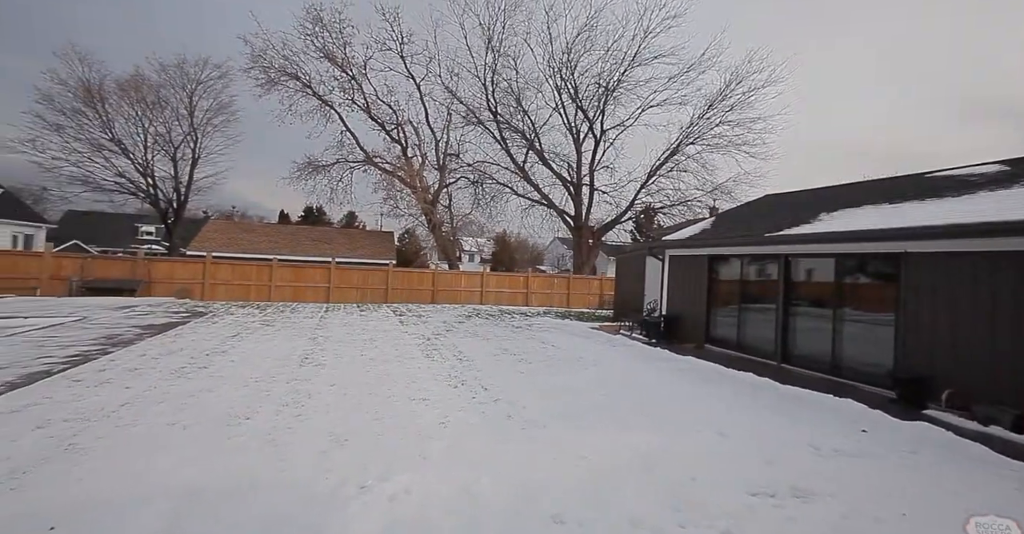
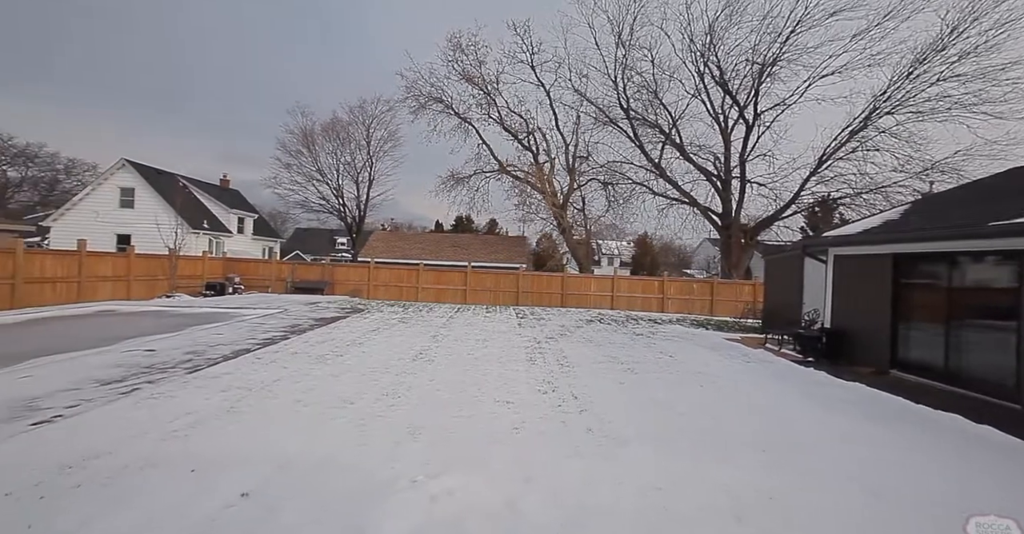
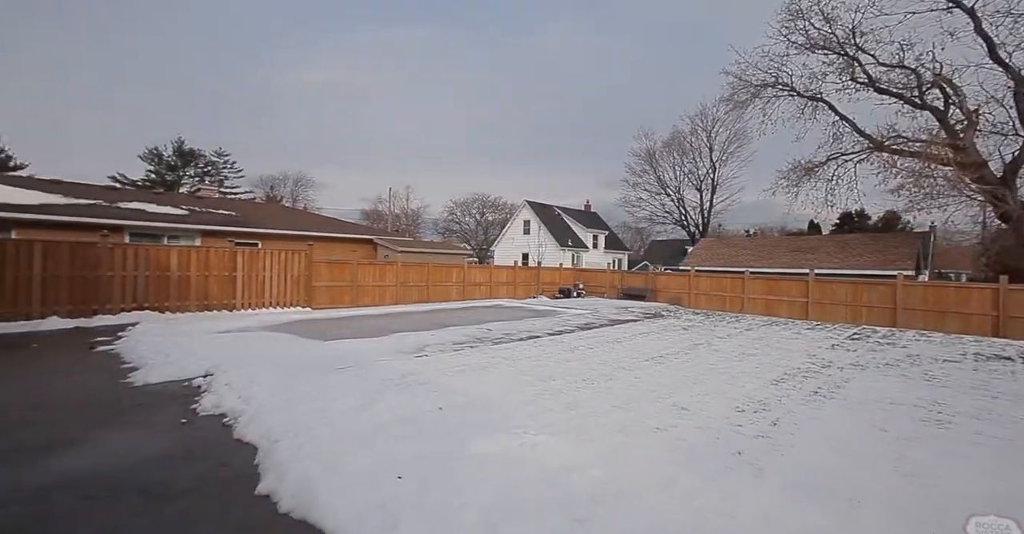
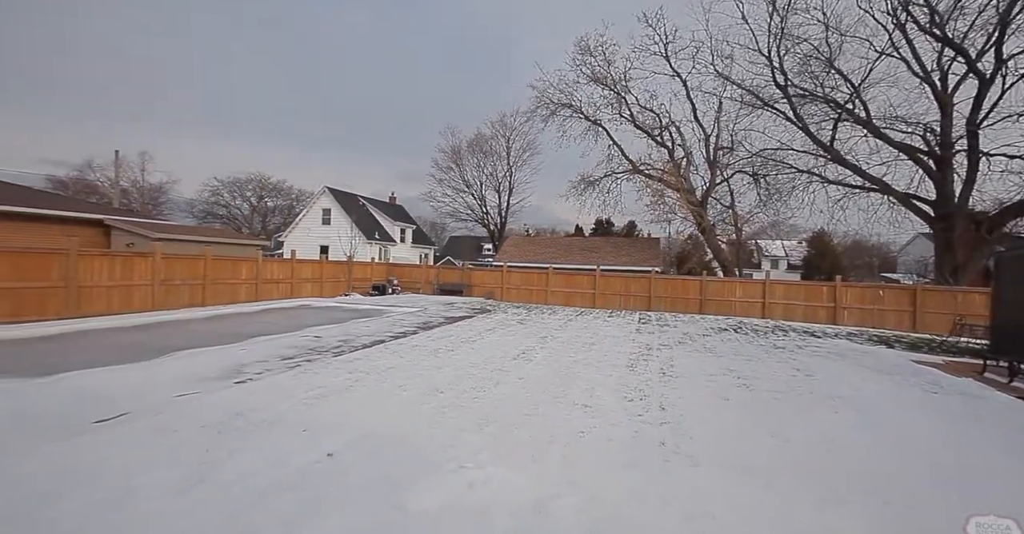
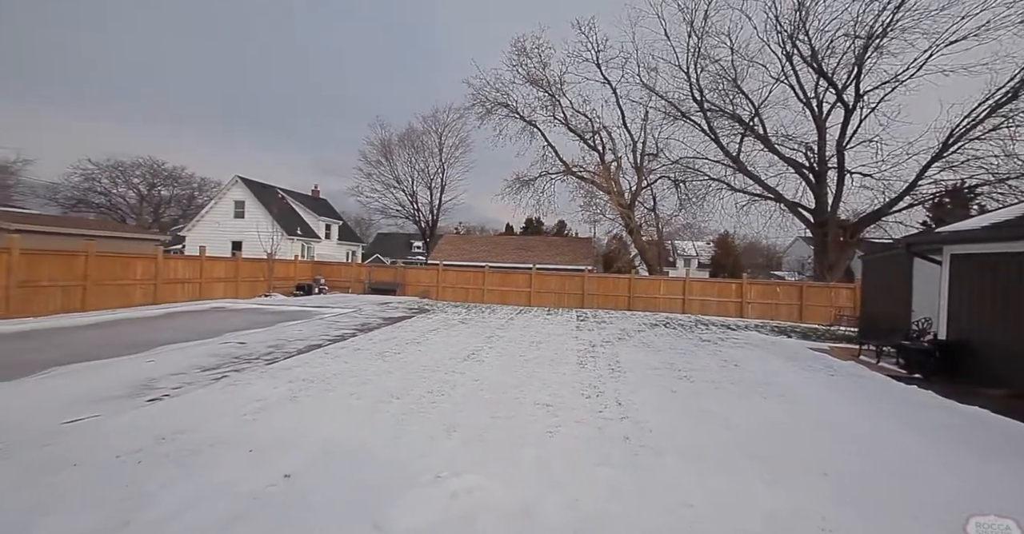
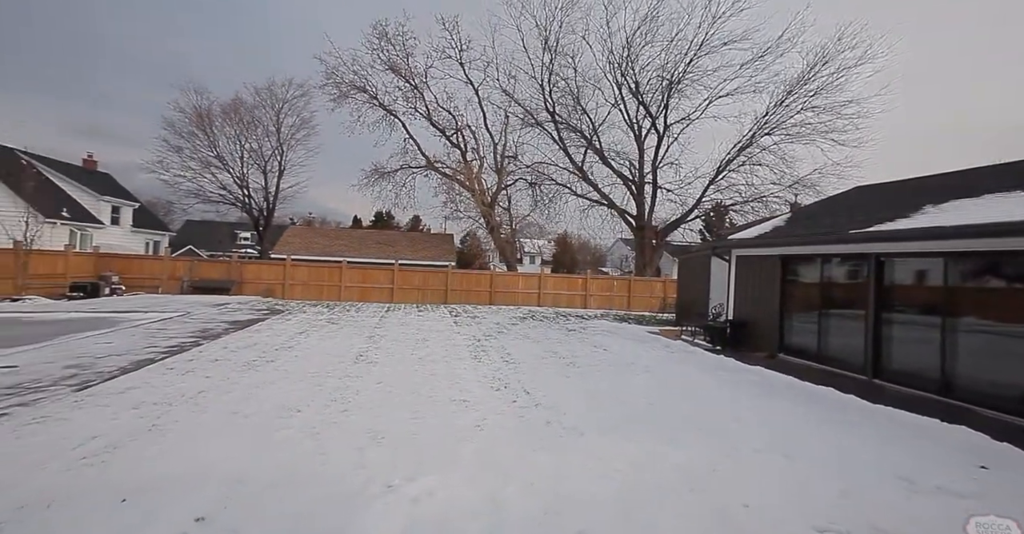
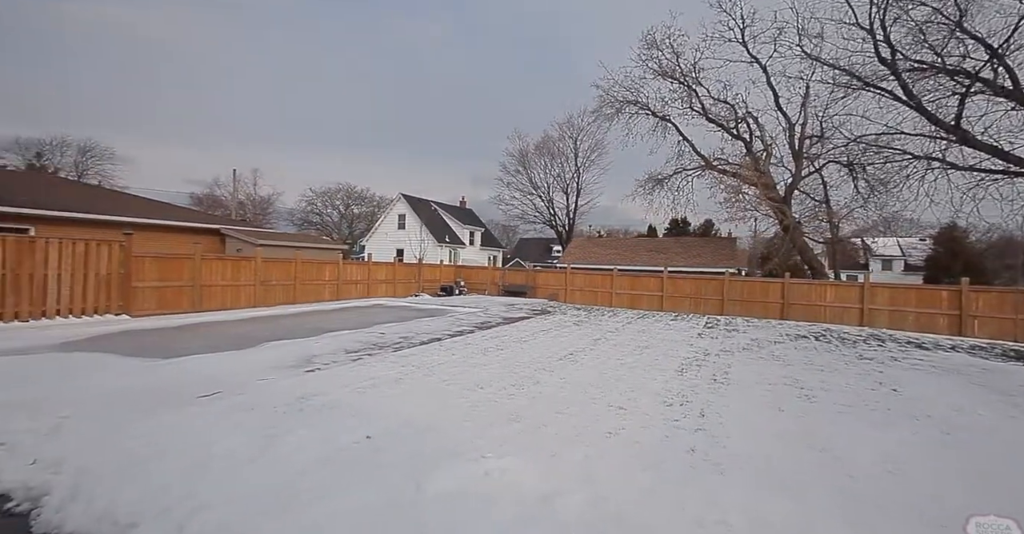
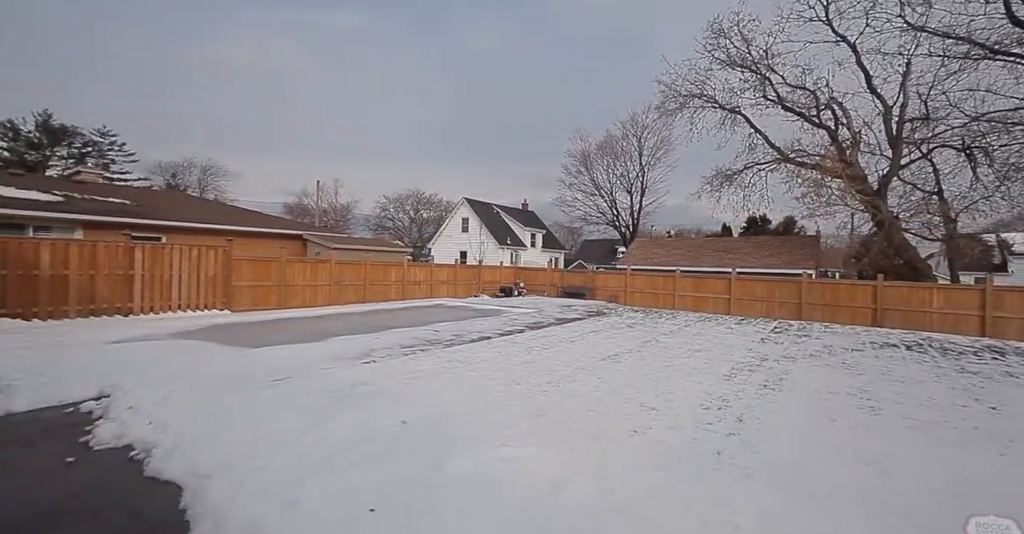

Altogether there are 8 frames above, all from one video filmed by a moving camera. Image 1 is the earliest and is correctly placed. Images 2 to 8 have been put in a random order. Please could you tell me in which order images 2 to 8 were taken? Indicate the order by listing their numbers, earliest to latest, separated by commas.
6, 2, 5, 4, 7, 8, 3
